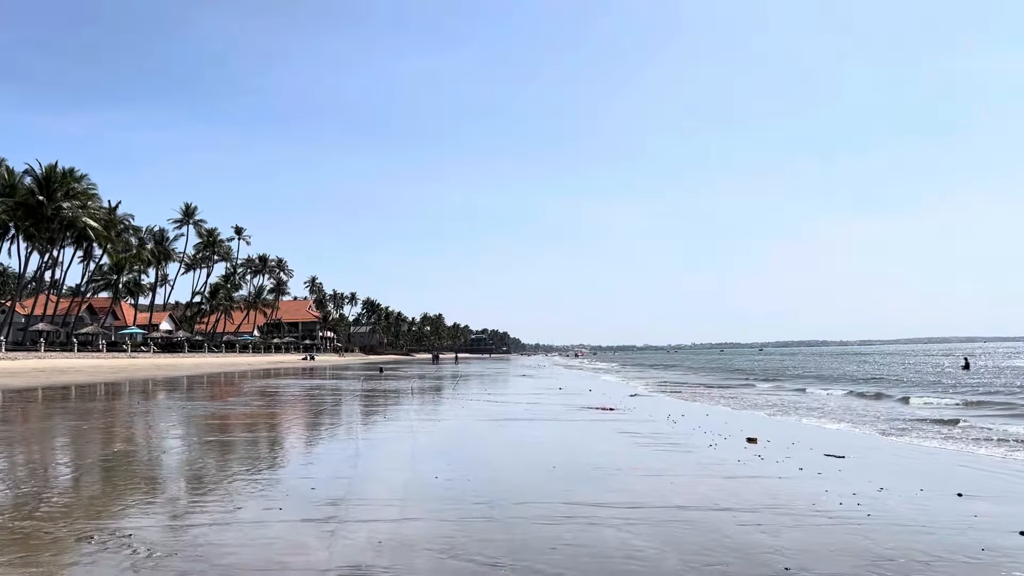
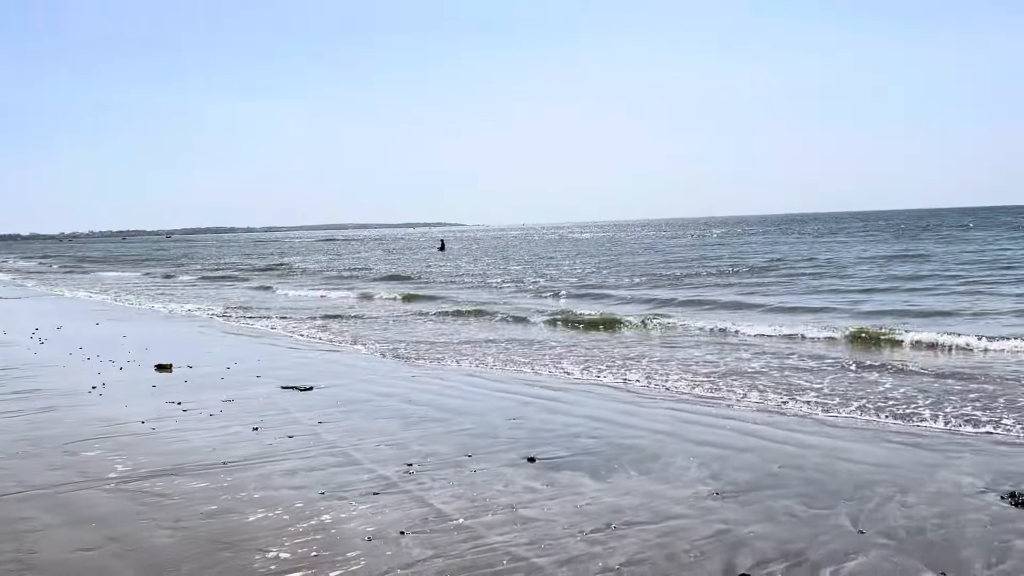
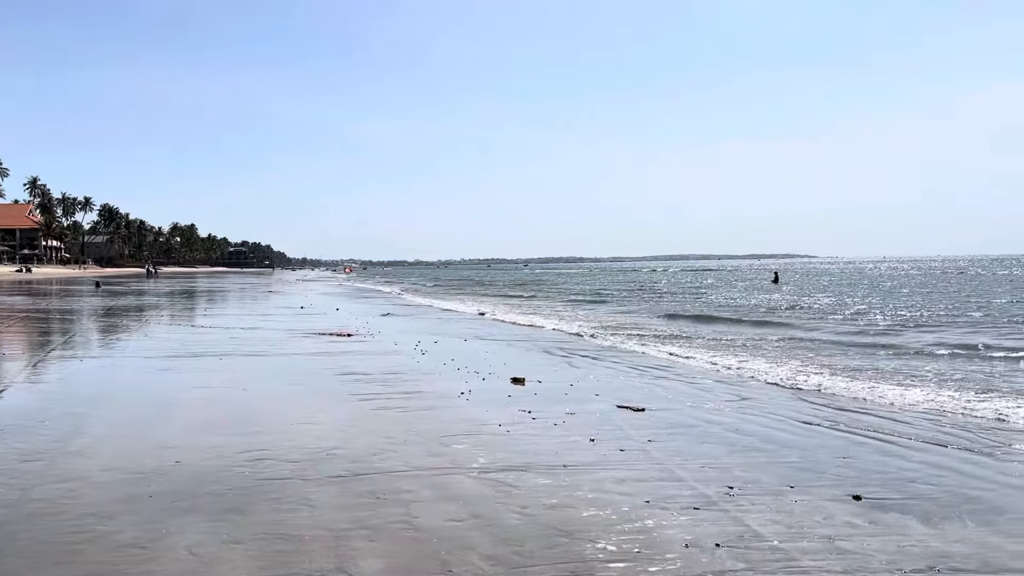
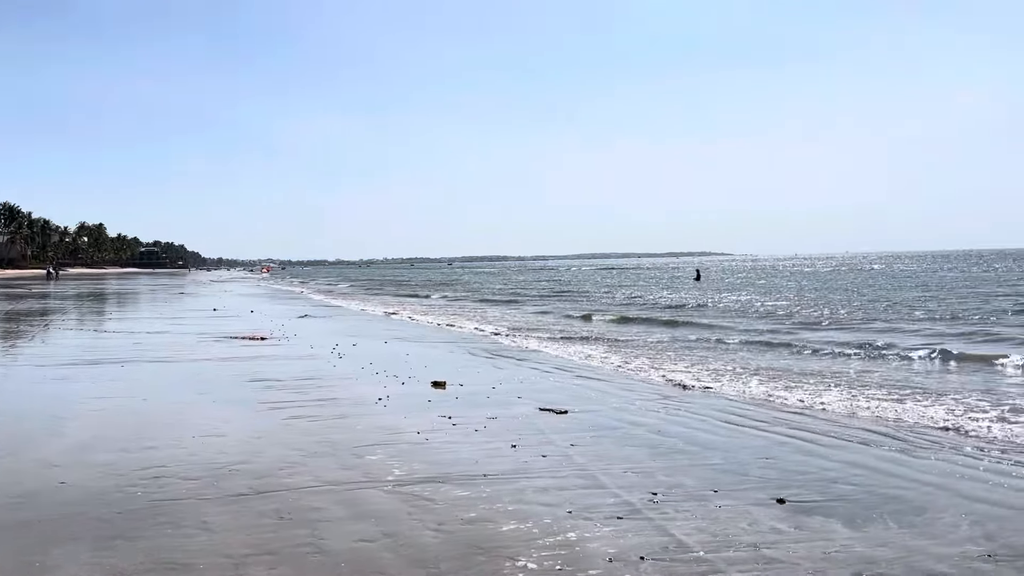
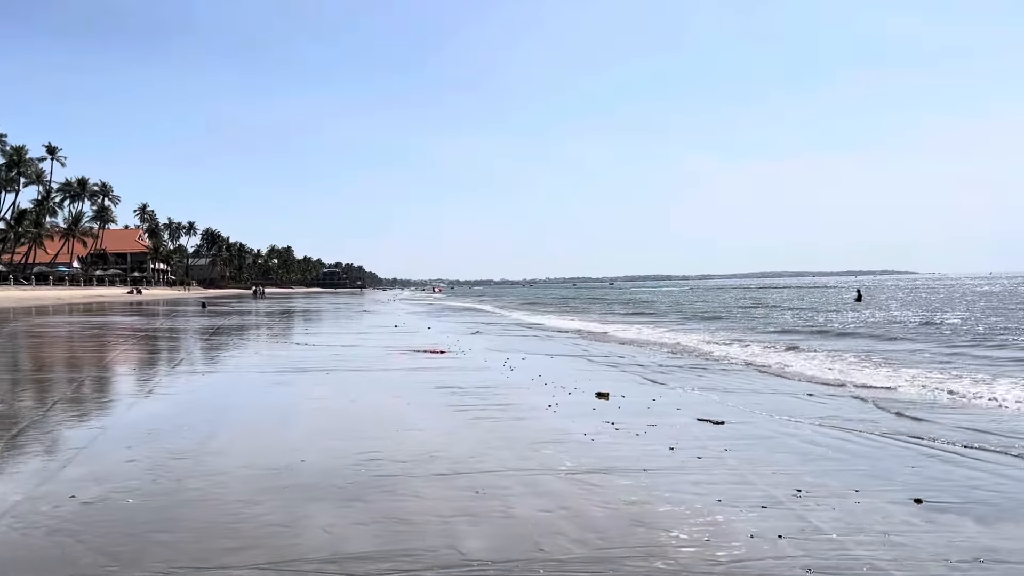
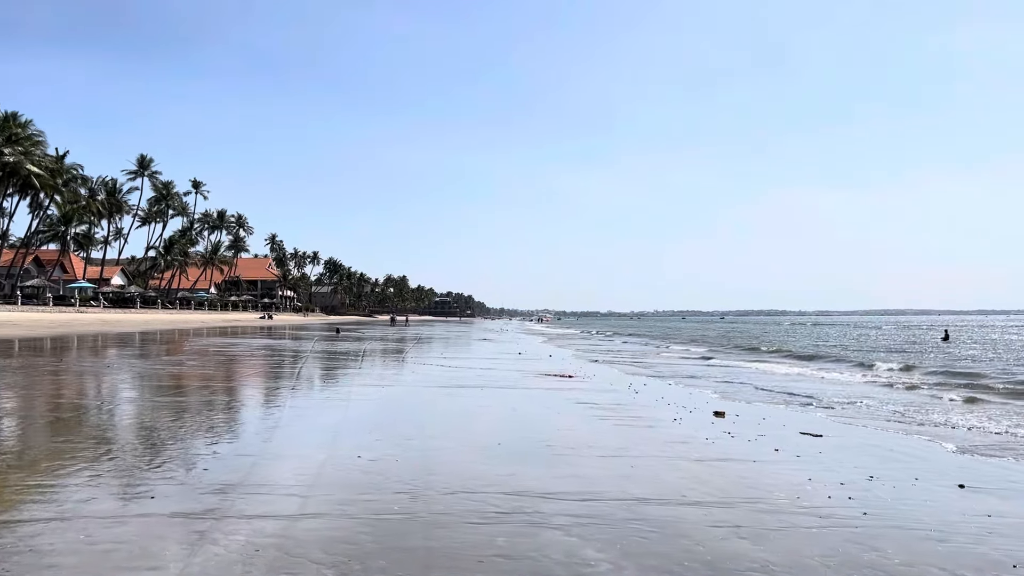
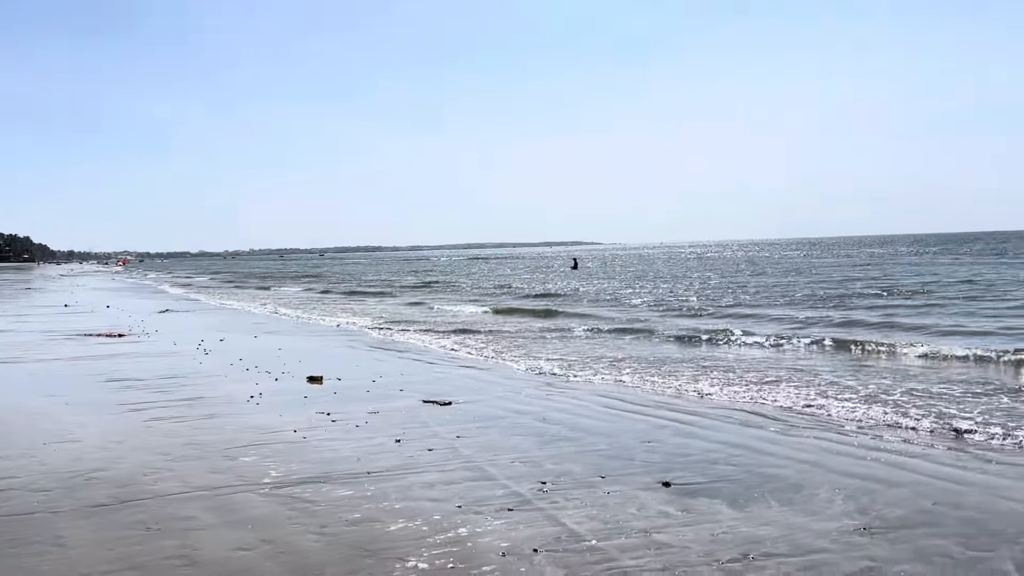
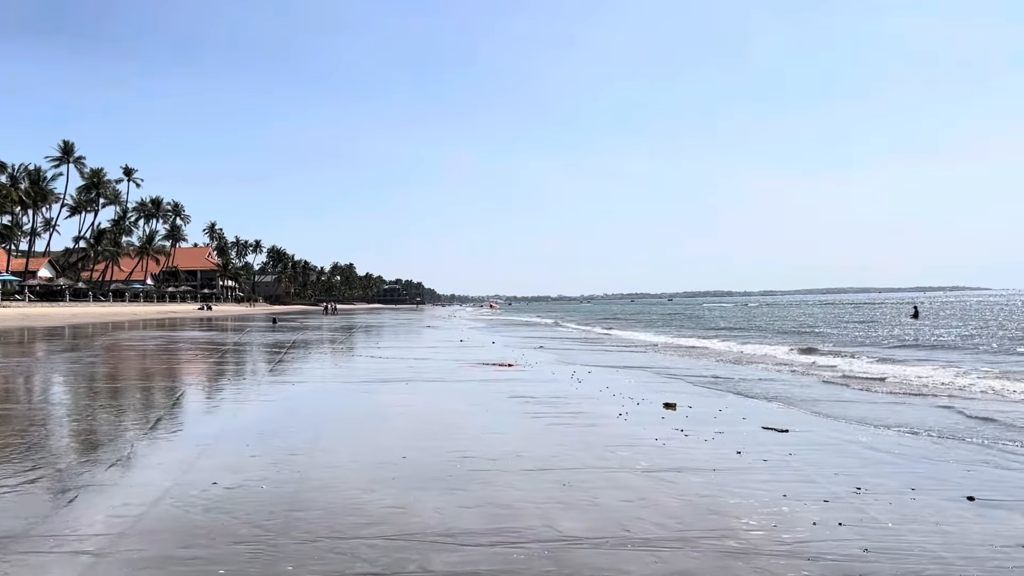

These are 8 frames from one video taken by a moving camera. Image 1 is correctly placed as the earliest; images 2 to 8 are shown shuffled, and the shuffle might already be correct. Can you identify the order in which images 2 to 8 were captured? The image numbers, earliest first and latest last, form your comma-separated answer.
6, 8, 5, 3, 4, 7, 2
